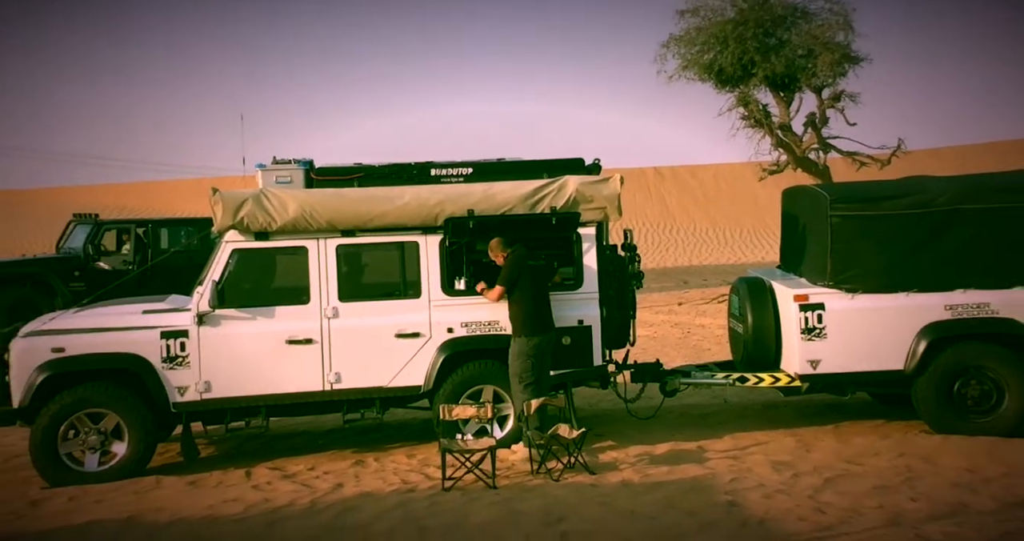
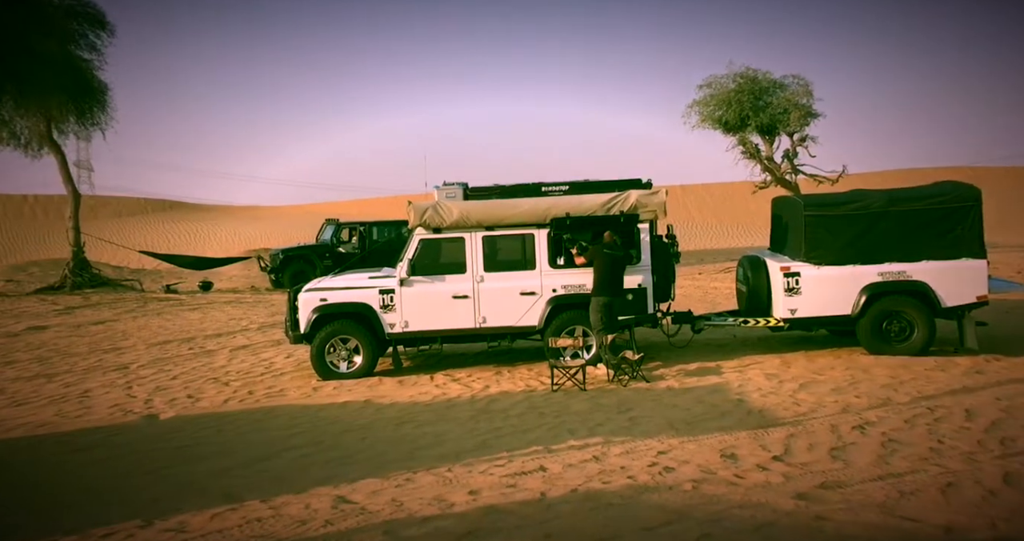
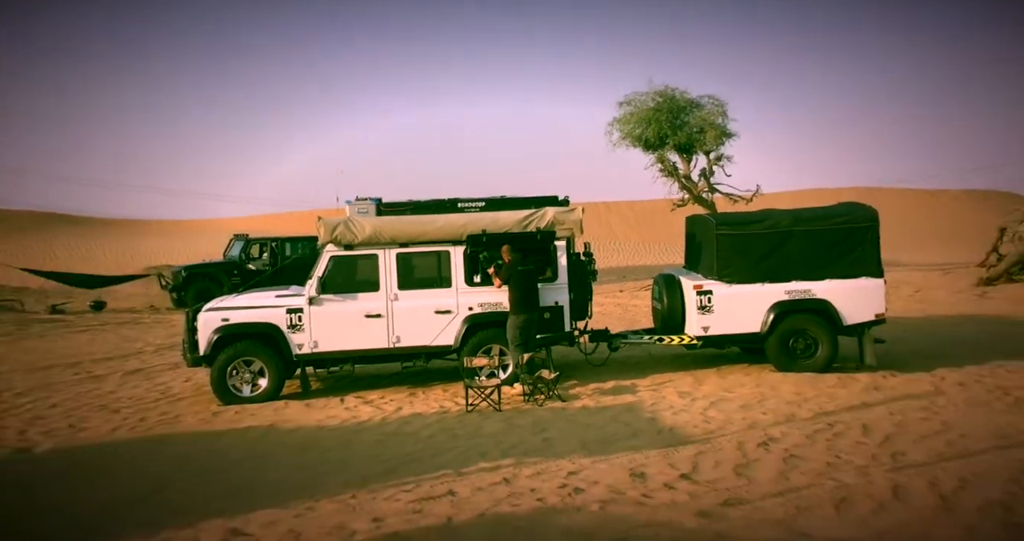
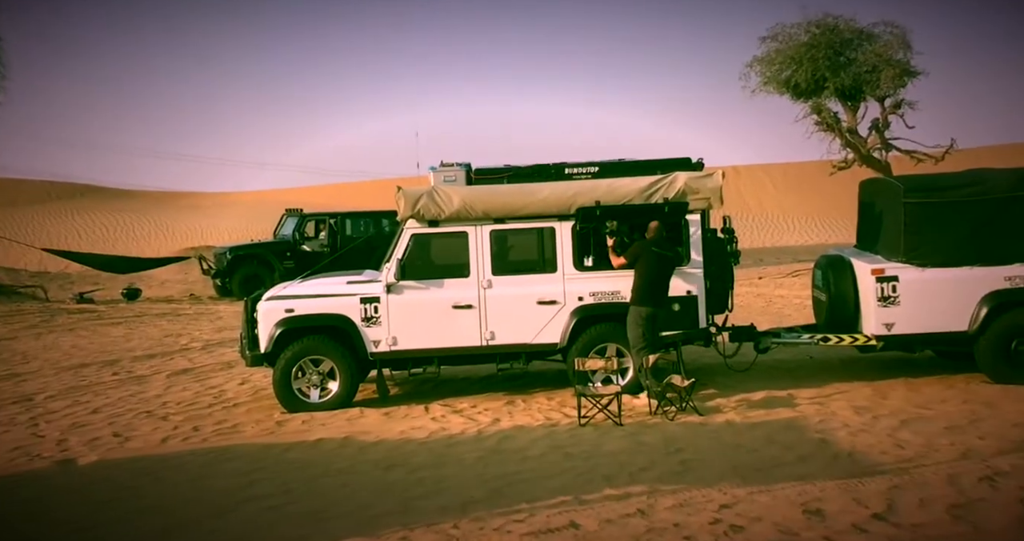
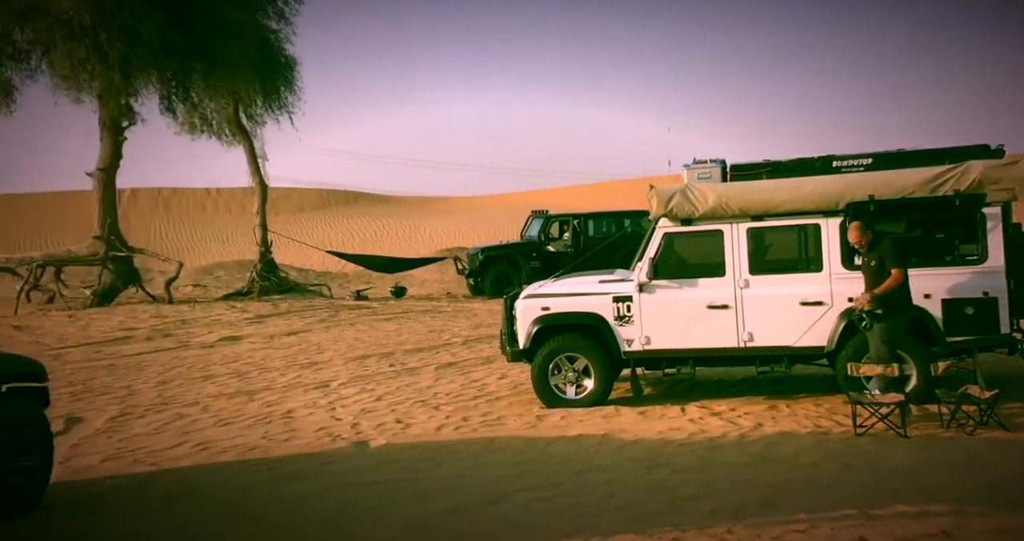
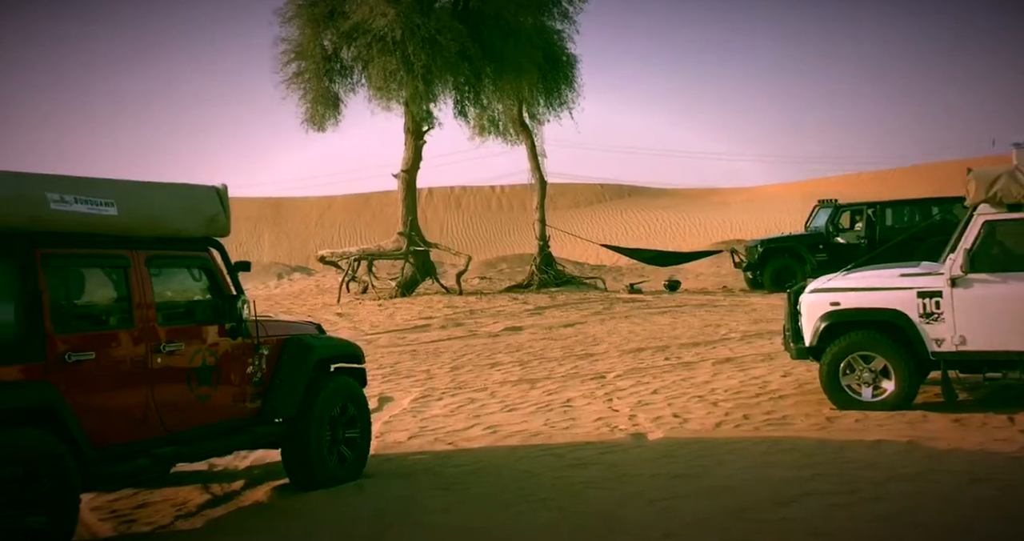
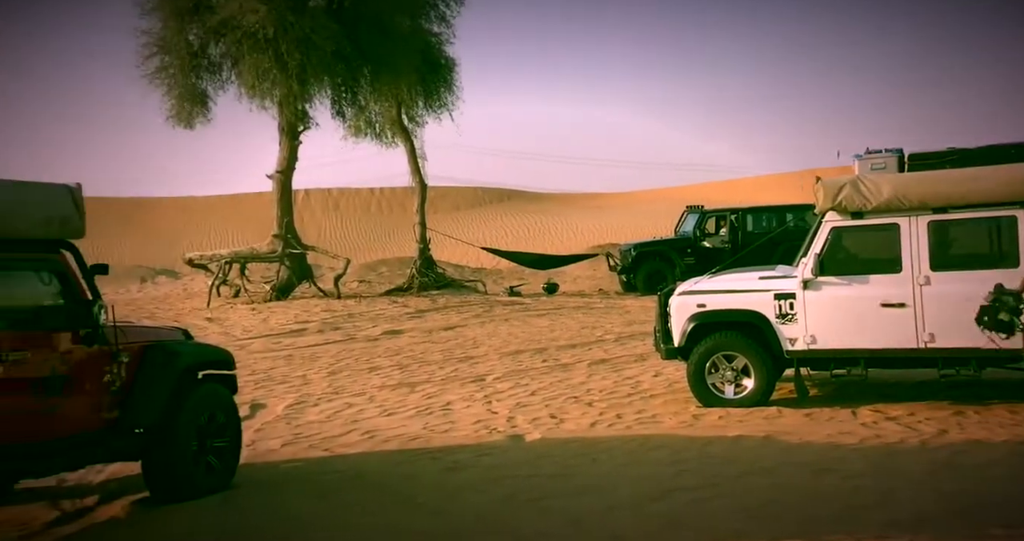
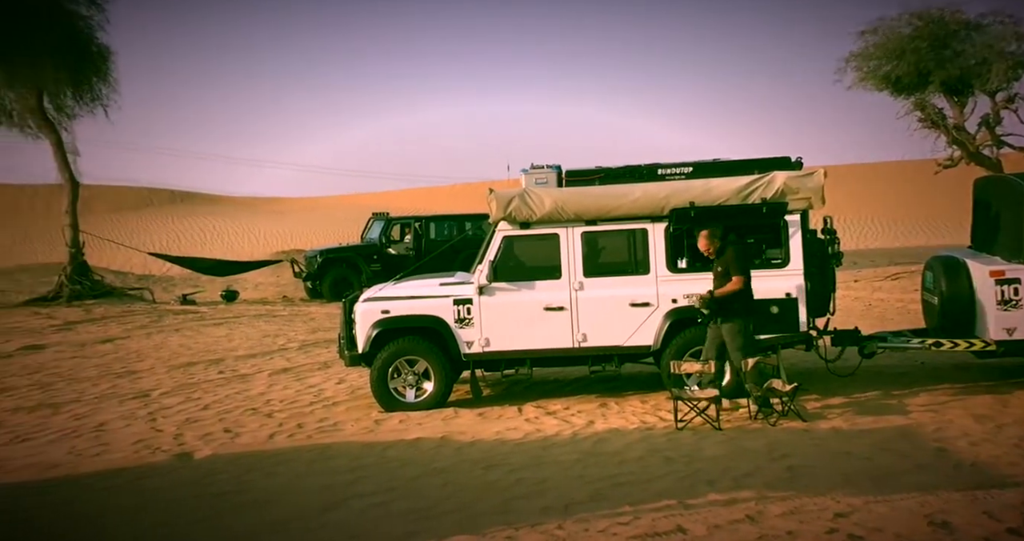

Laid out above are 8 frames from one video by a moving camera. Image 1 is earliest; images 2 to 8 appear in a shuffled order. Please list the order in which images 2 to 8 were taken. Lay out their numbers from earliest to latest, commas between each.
3, 2, 4, 8, 5, 7, 6
